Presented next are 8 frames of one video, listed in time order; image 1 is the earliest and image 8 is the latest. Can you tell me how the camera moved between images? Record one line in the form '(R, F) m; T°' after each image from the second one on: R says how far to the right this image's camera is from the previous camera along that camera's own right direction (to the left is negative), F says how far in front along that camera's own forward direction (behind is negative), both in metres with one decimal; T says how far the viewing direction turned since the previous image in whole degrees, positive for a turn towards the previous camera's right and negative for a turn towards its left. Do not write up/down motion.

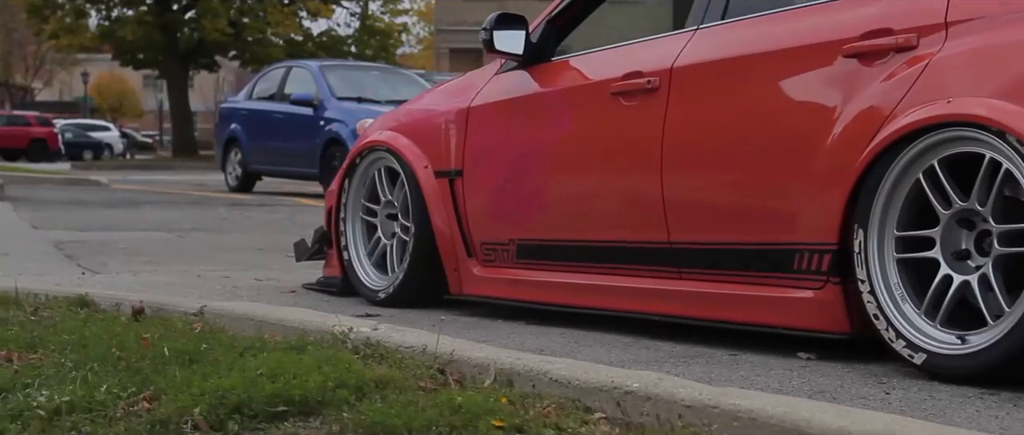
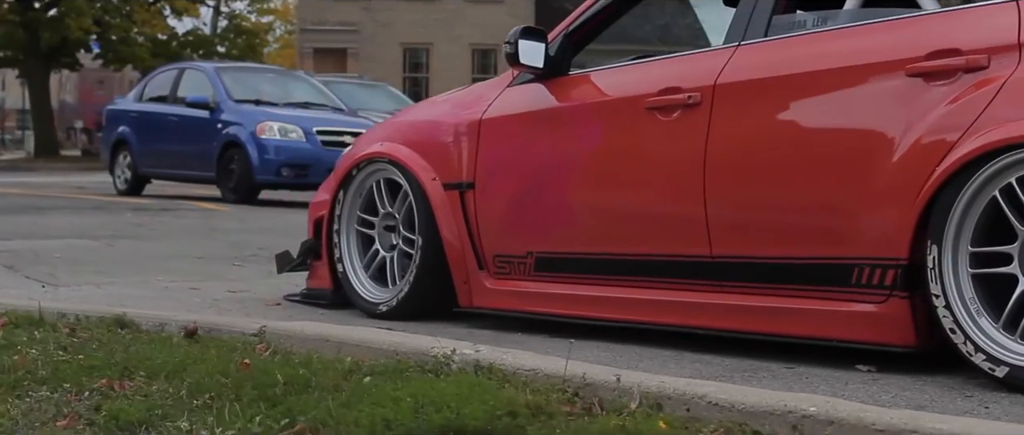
(-0.6, 0.0) m; +6°
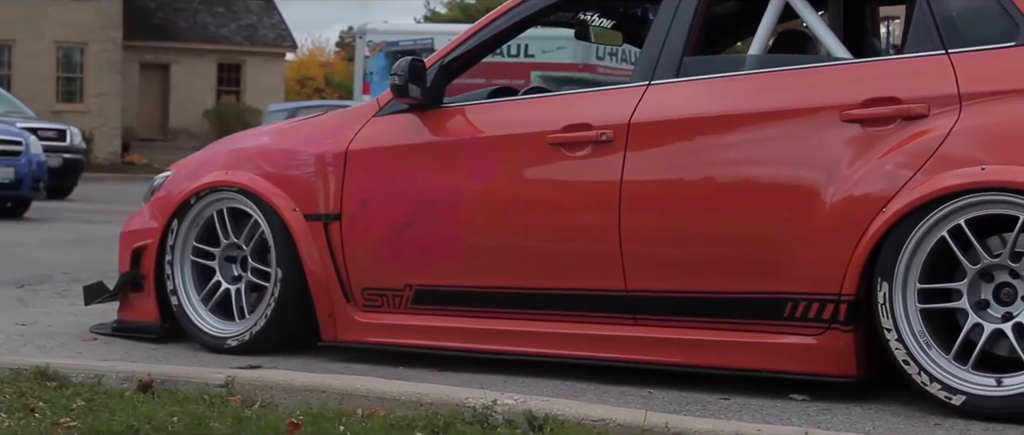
(-1.0, +0.2) m; +17°
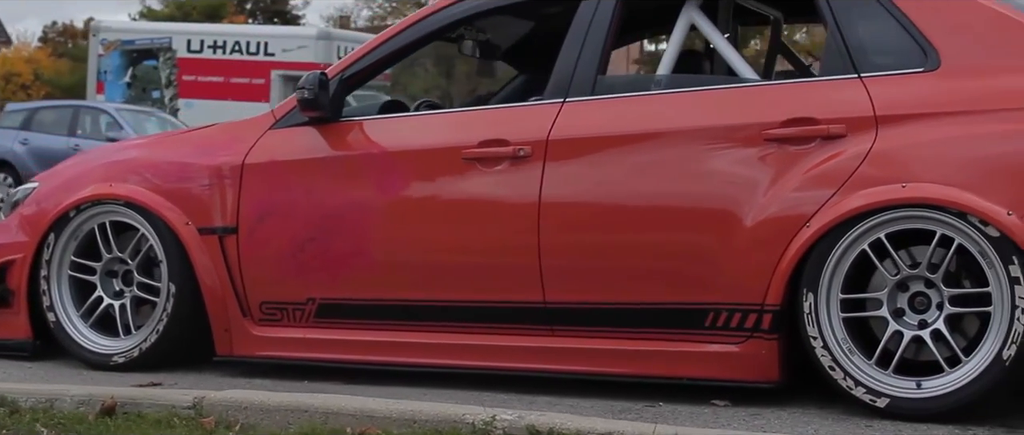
(-0.6, 0.0) m; +11°
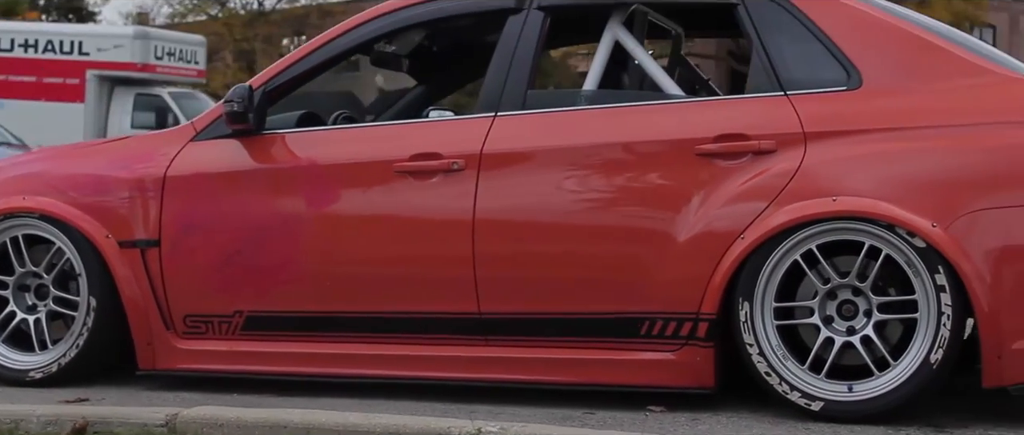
(-0.4, -0.1) m; +7°
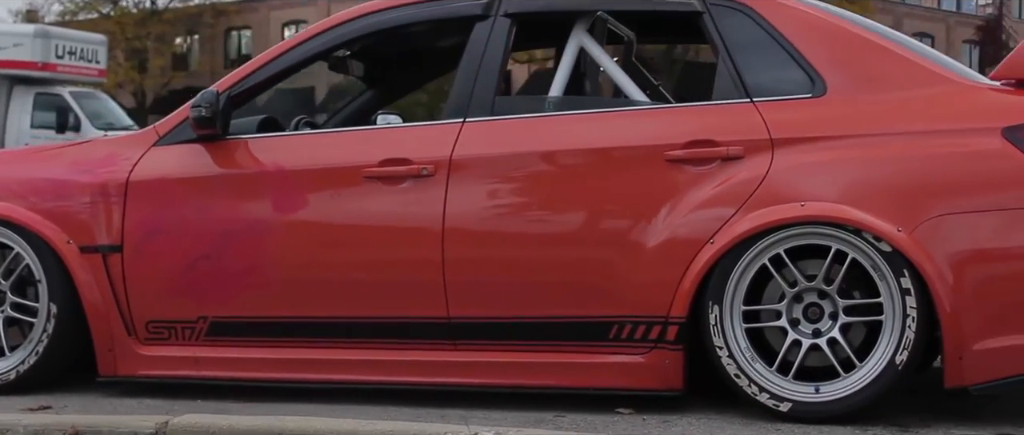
(-0.2, 0.0) m; +4°
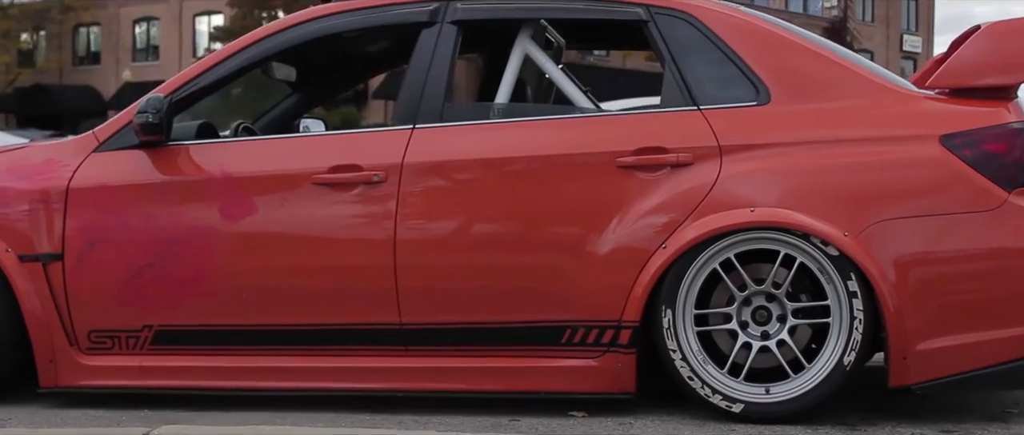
(-0.3, 0.0) m; +5°
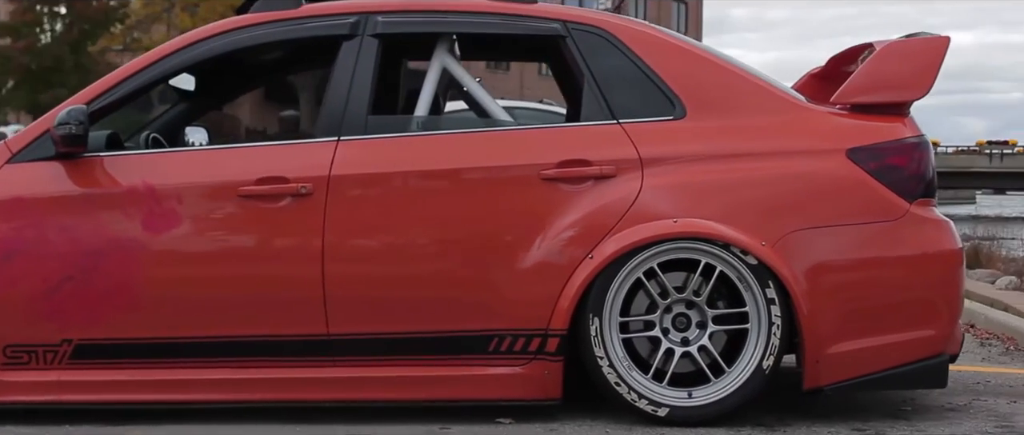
(-0.5, -0.1) m; +8°
